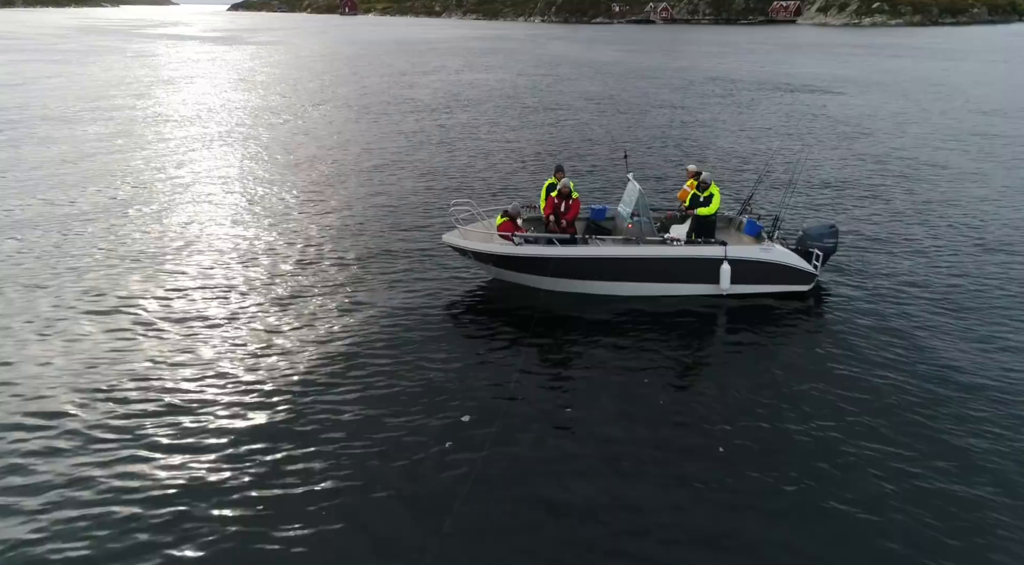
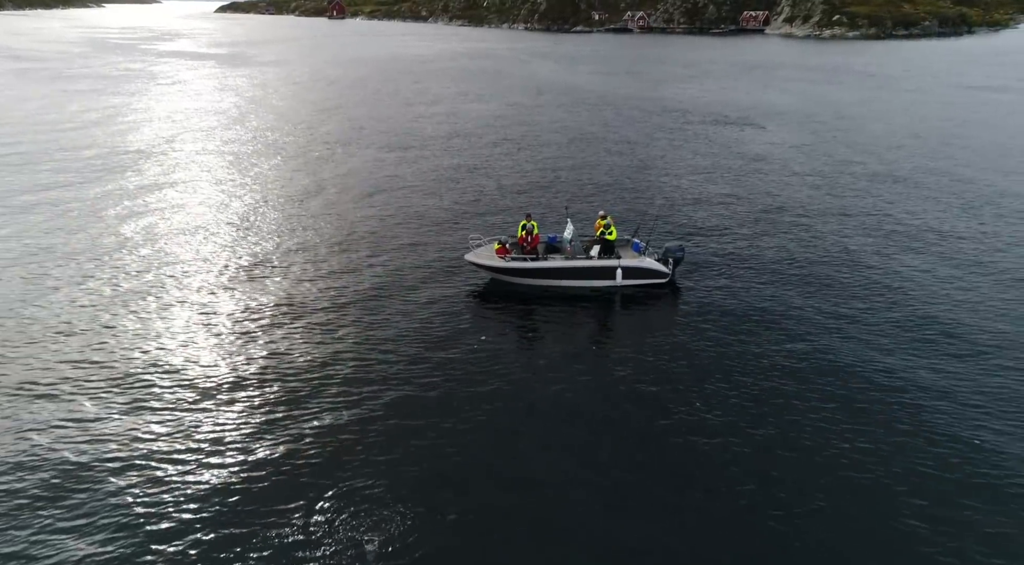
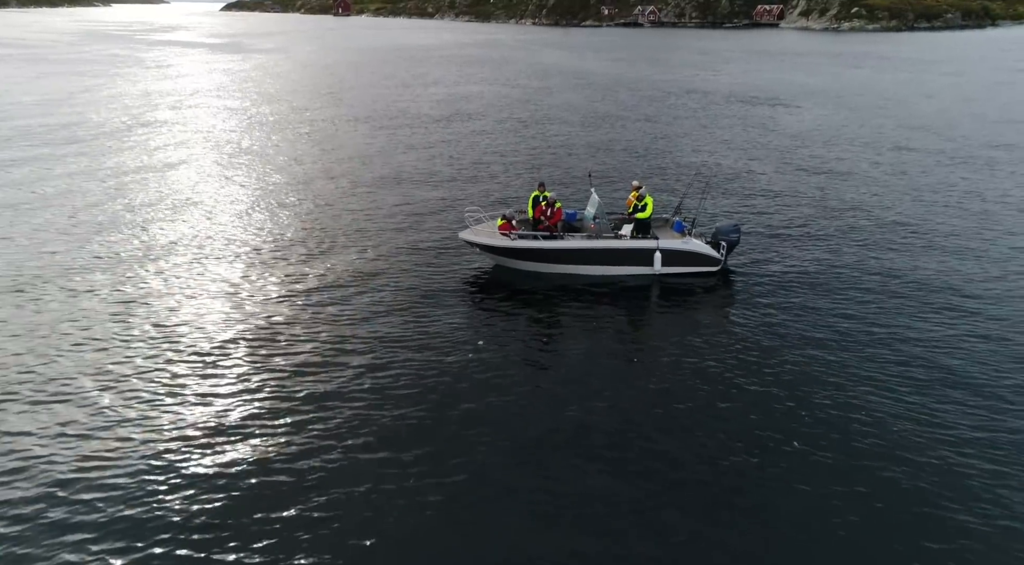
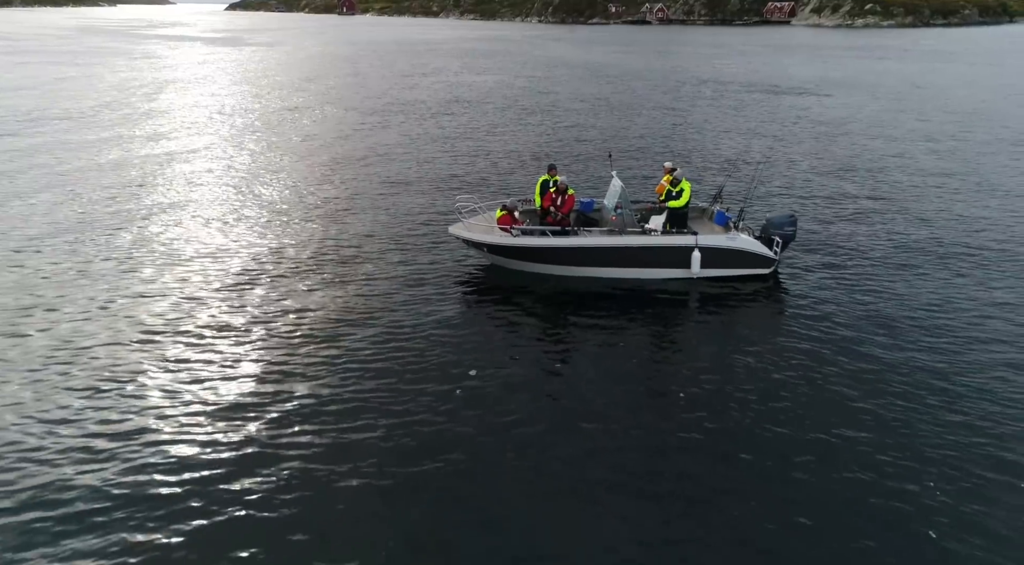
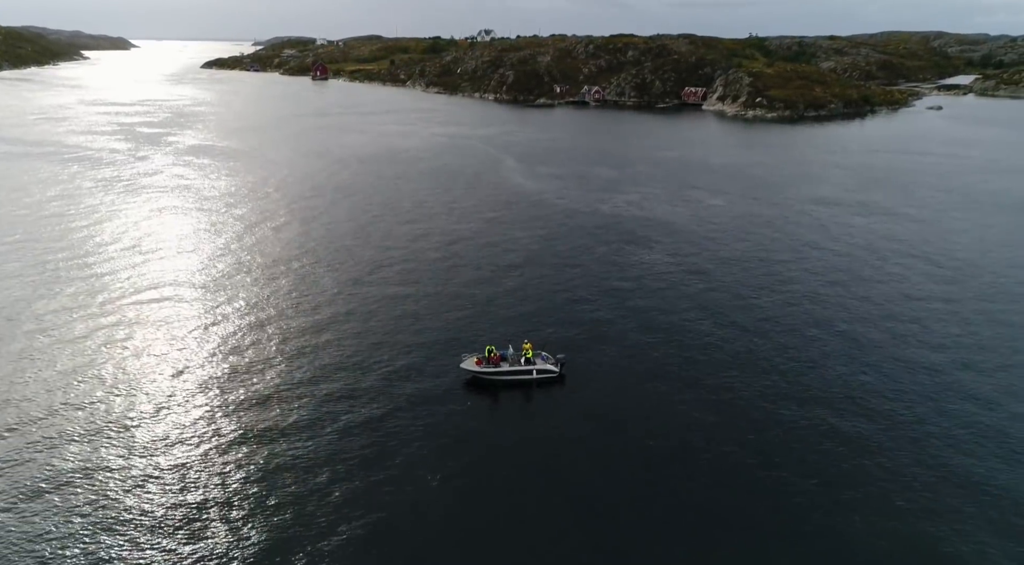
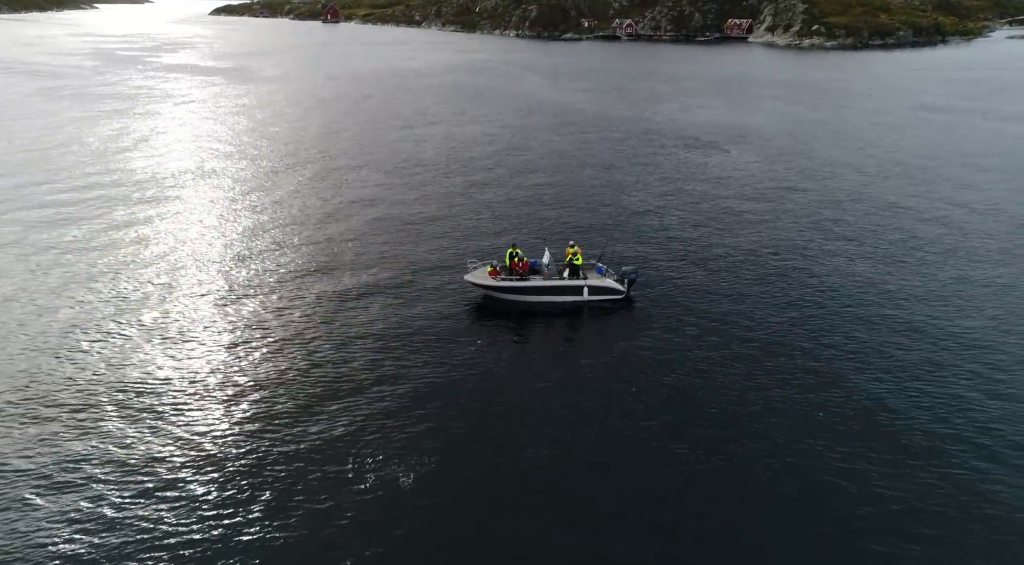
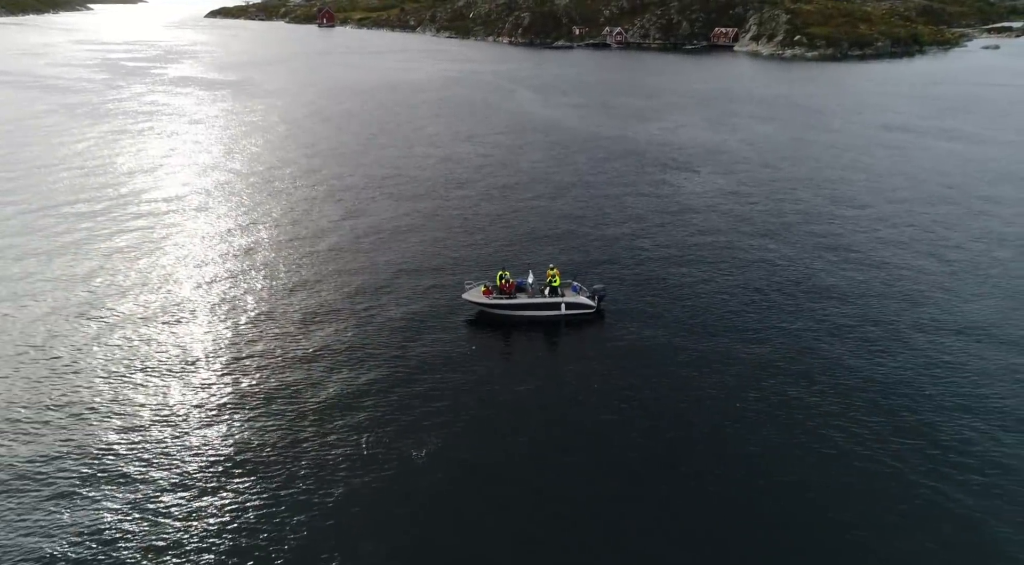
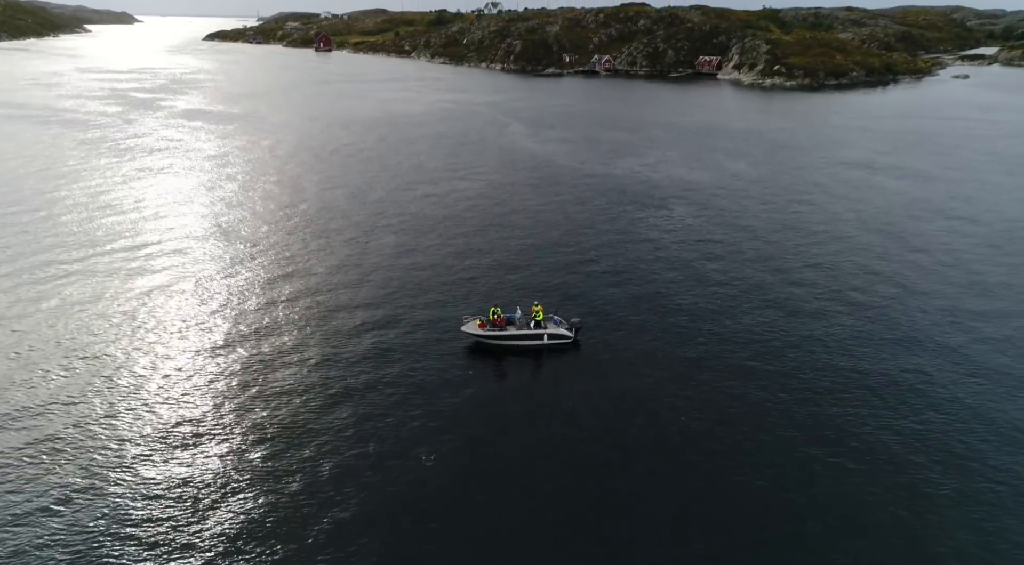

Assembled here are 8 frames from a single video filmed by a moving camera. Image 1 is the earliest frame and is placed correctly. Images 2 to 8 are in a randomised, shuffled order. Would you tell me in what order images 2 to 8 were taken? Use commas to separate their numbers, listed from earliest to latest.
4, 3, 2, 6, 7, 8, 5
